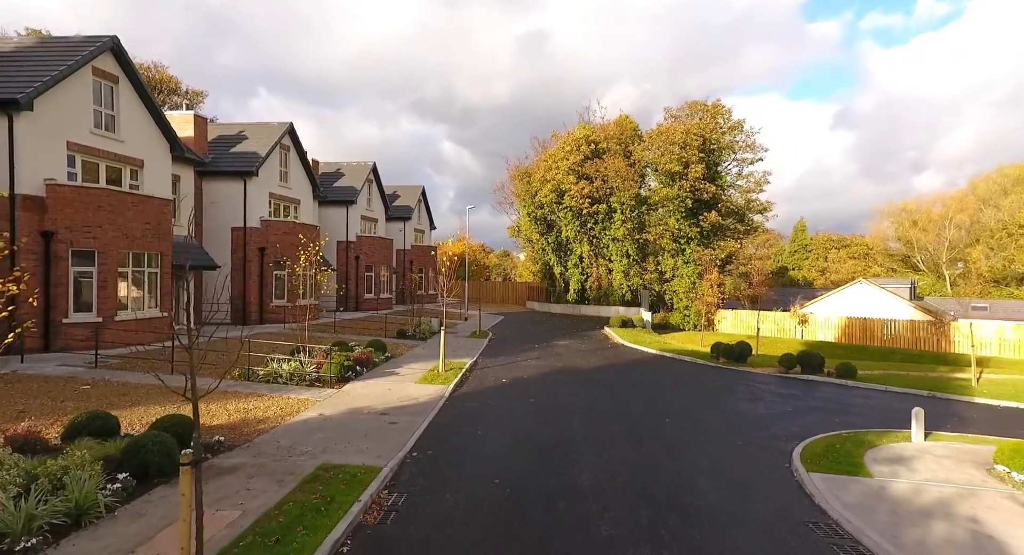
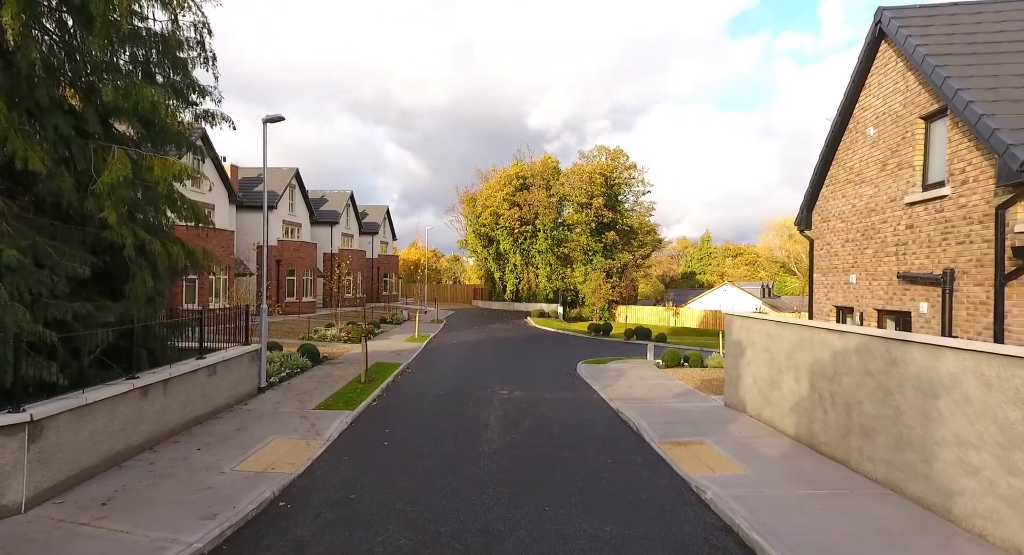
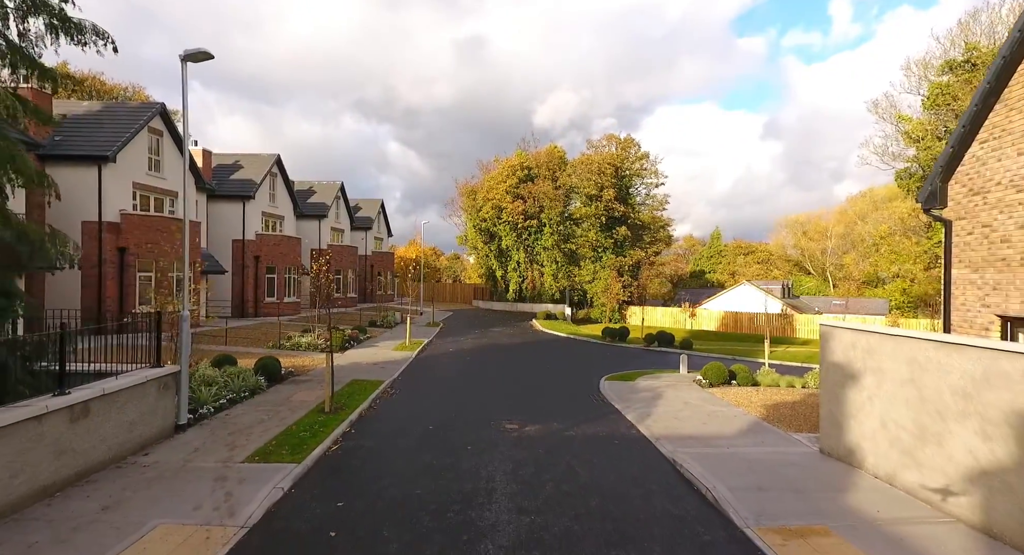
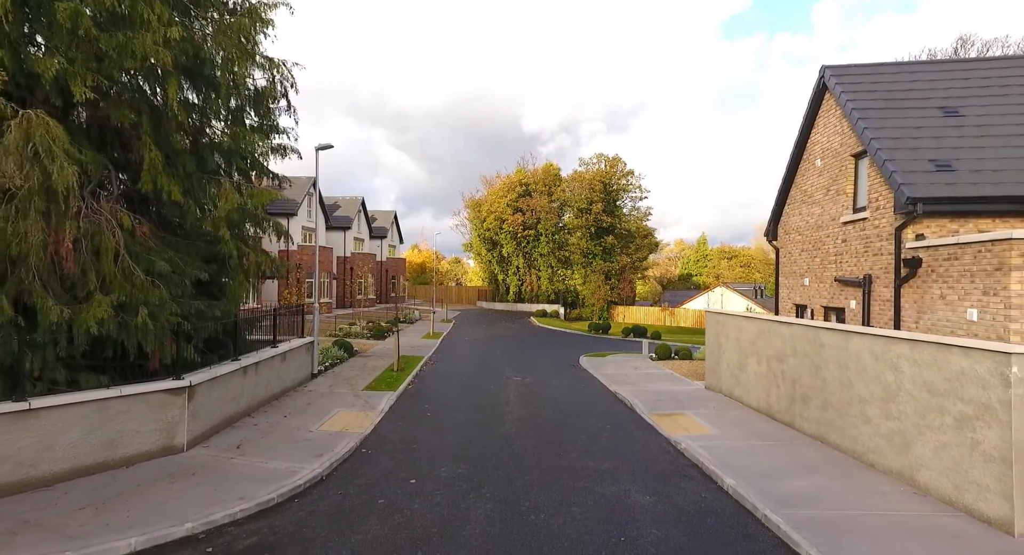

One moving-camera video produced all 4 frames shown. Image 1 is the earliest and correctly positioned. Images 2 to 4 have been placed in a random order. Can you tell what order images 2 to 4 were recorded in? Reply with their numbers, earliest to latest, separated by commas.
3, 2, 4
